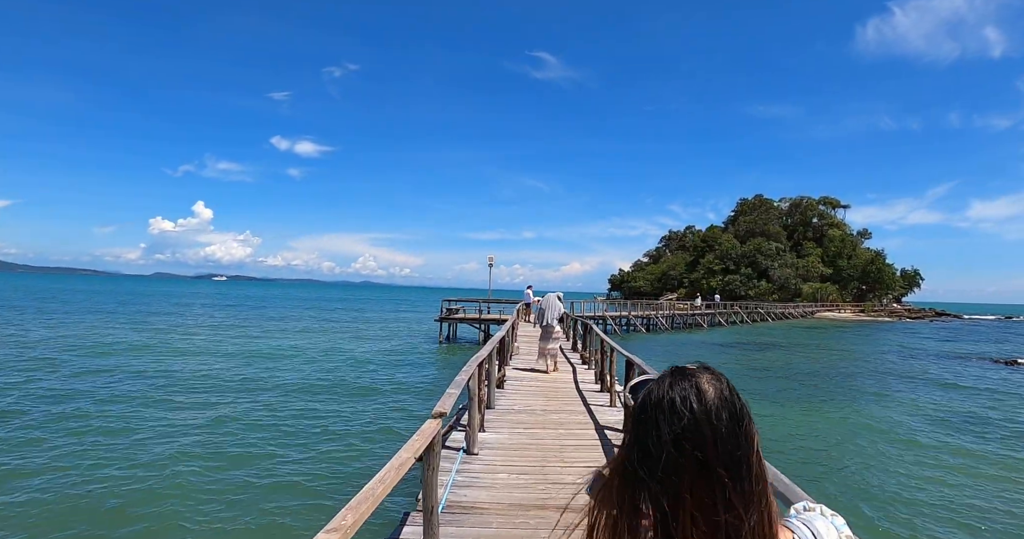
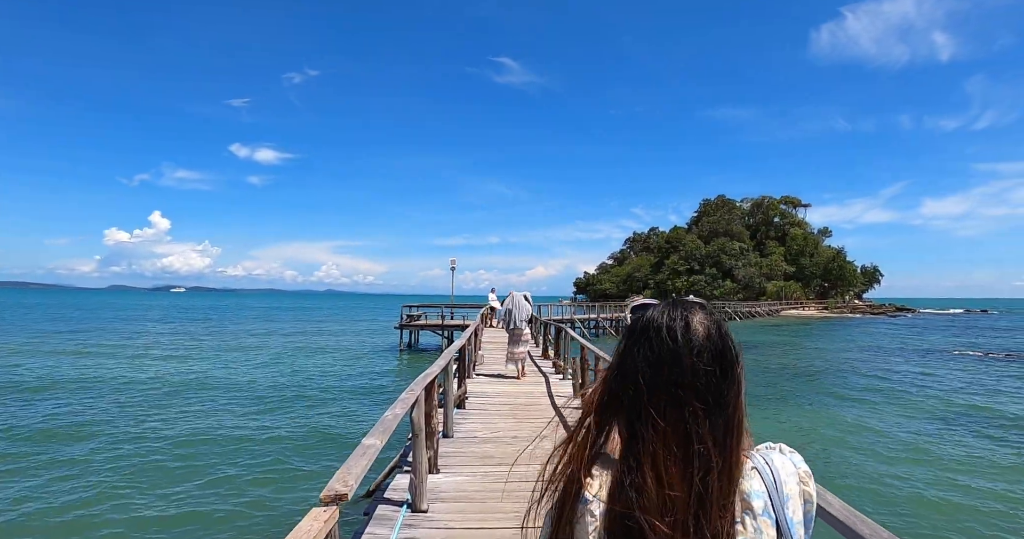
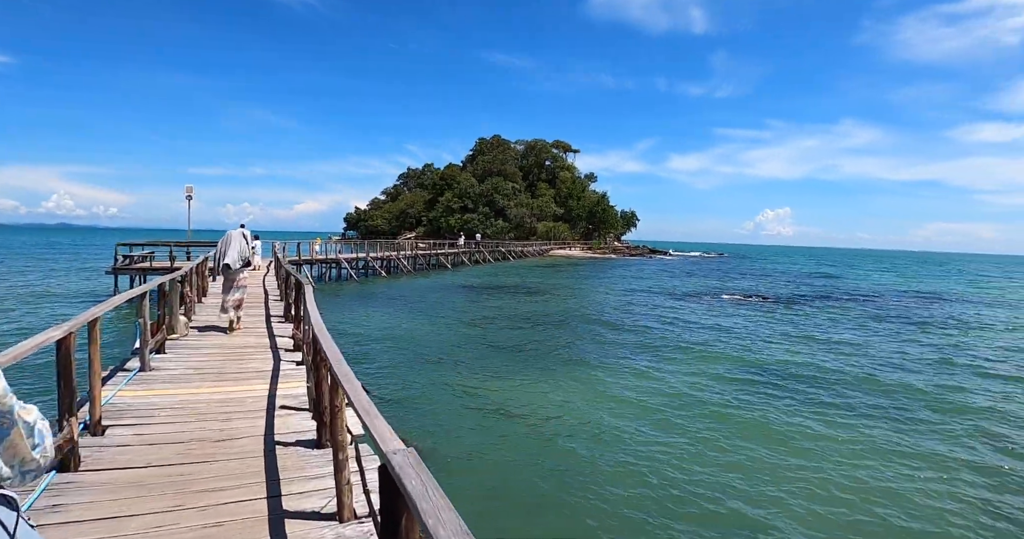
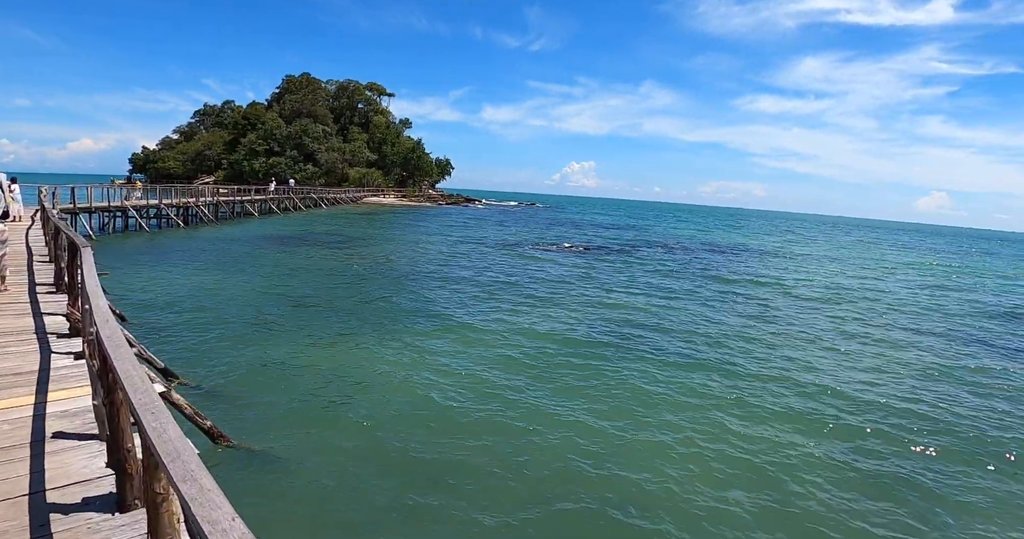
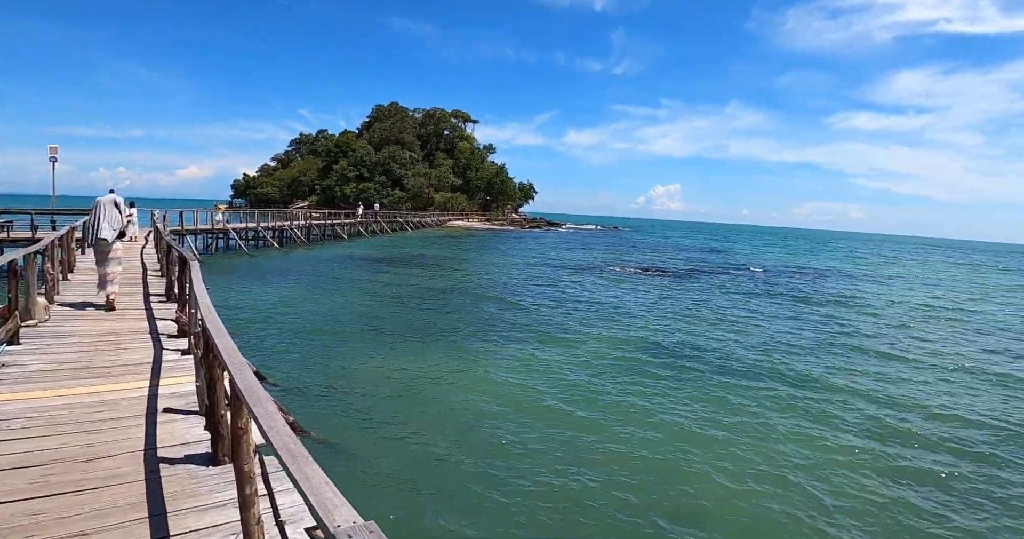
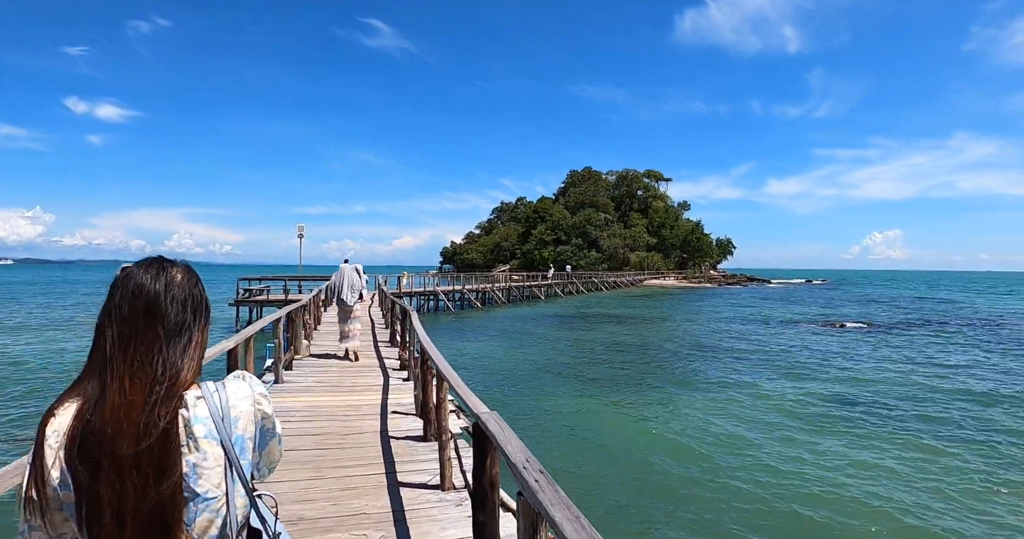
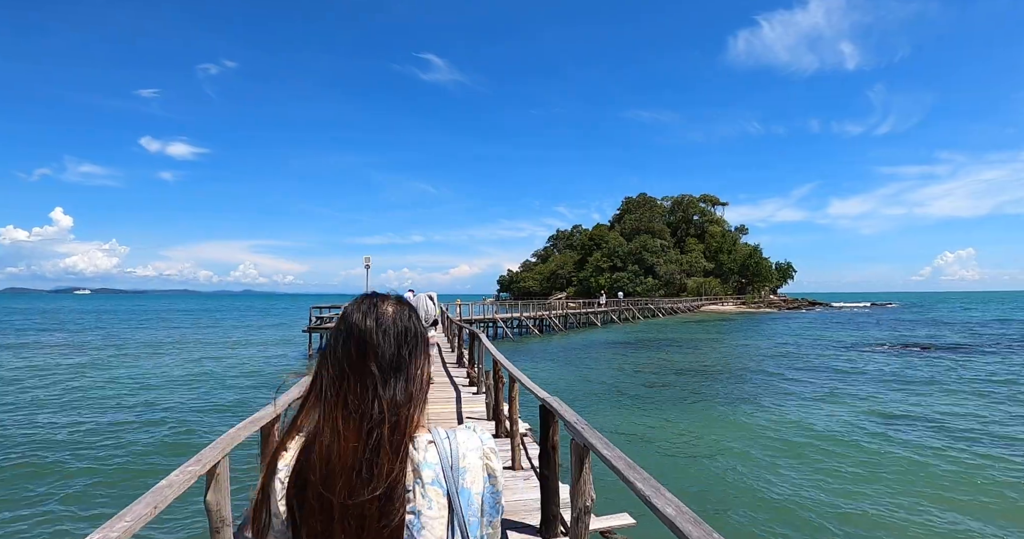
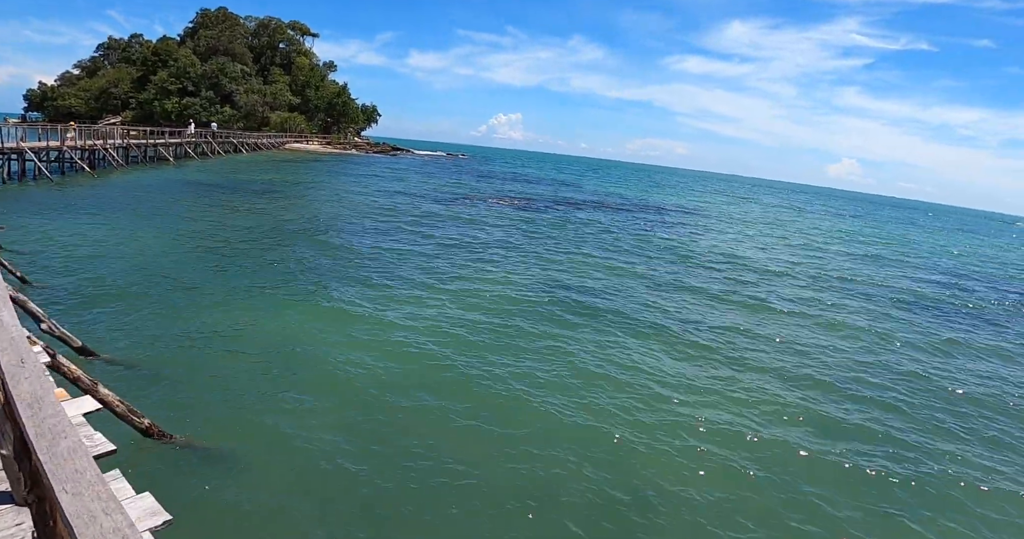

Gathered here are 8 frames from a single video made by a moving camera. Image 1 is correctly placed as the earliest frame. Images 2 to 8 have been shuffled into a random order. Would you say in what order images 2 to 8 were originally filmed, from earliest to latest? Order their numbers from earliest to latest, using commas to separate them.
2, 7, 6, 3, 5, 4, 8
